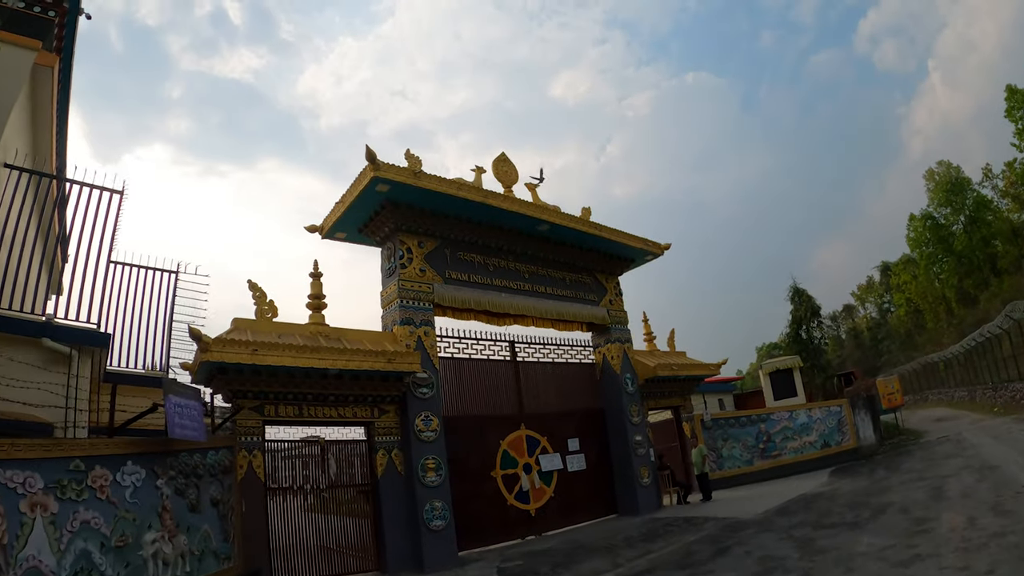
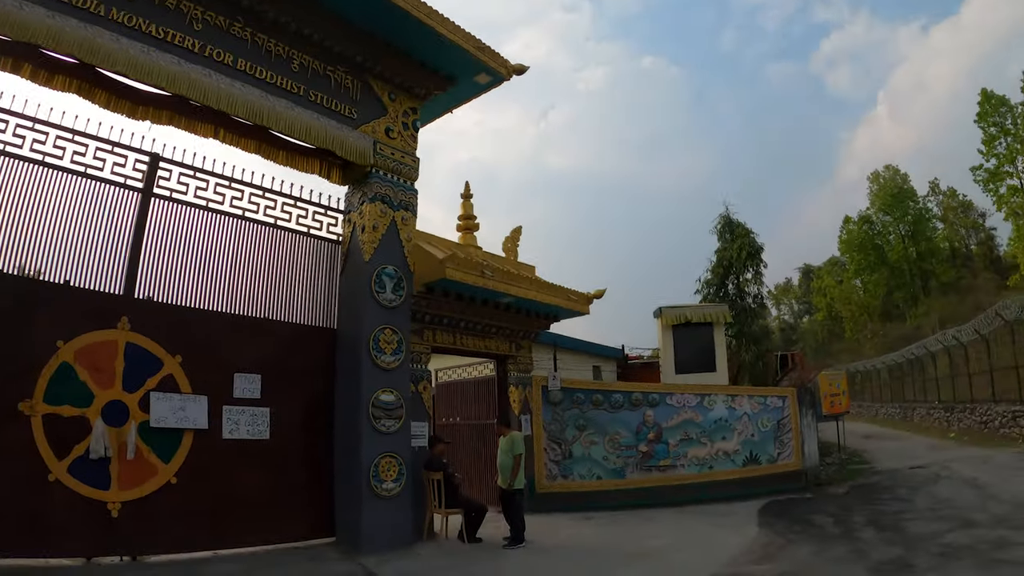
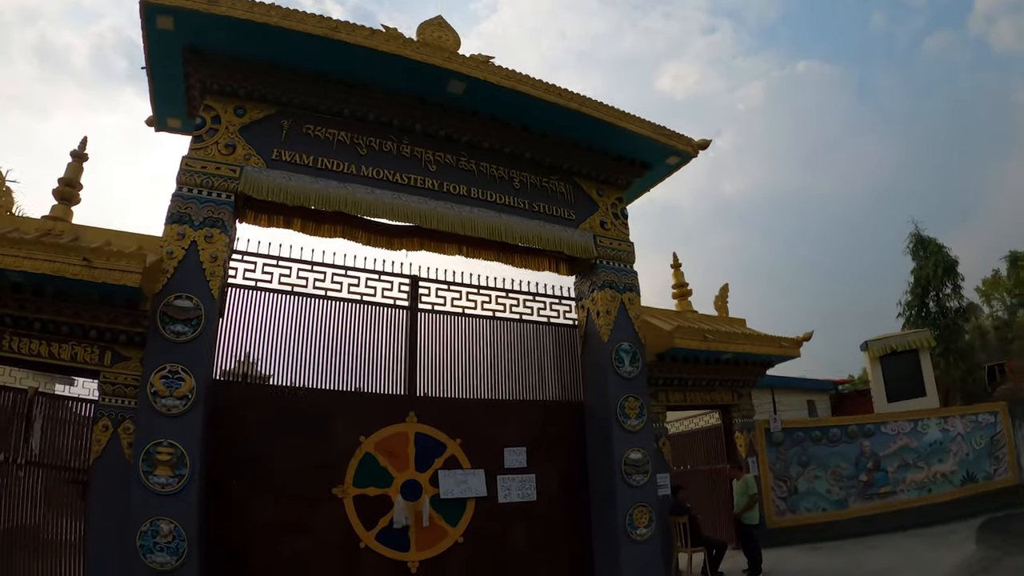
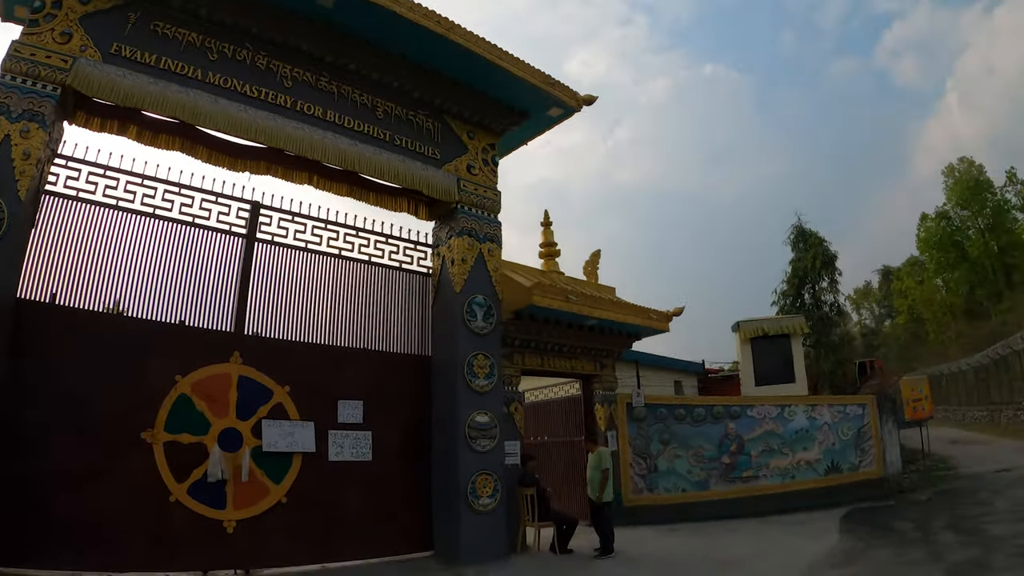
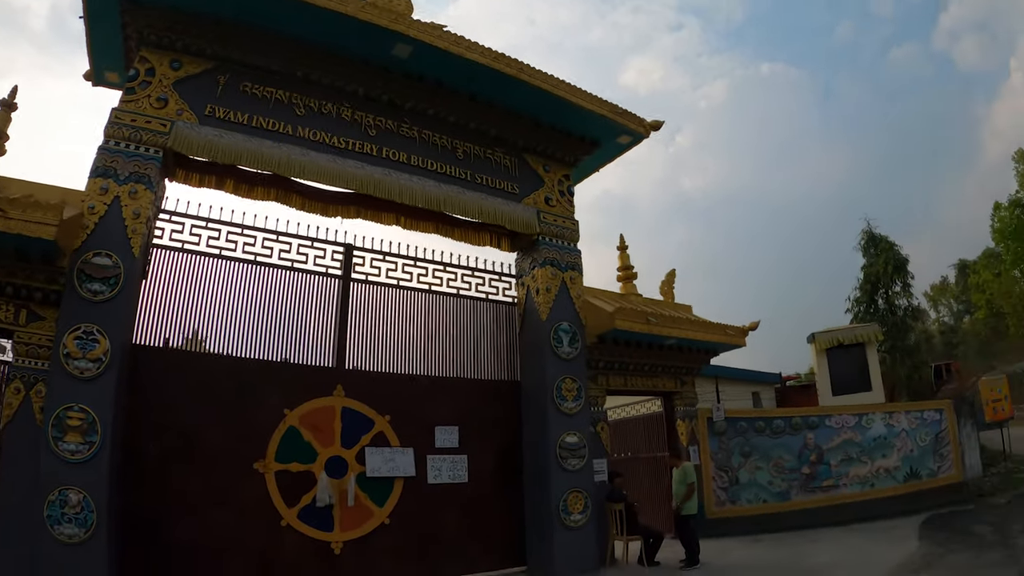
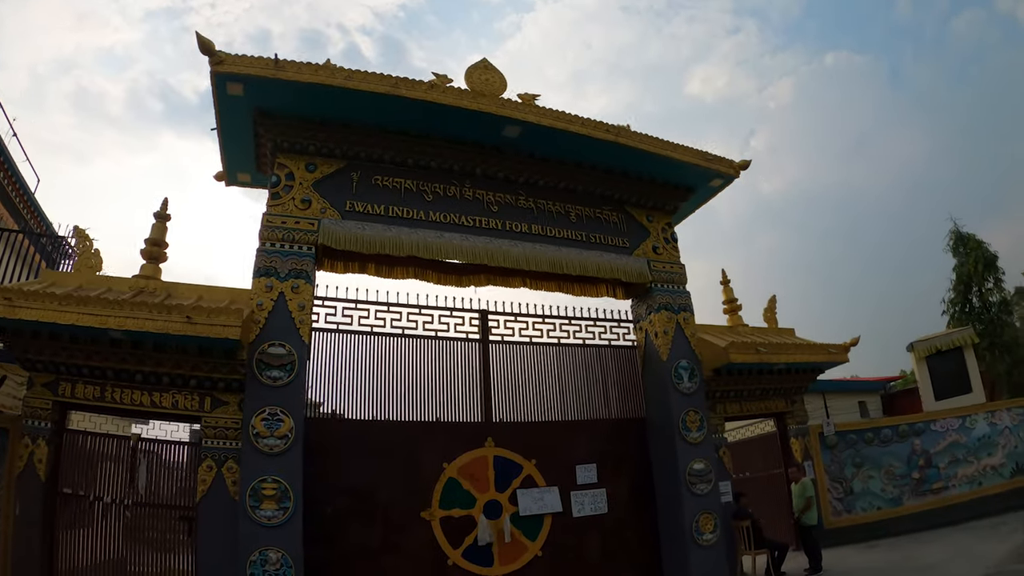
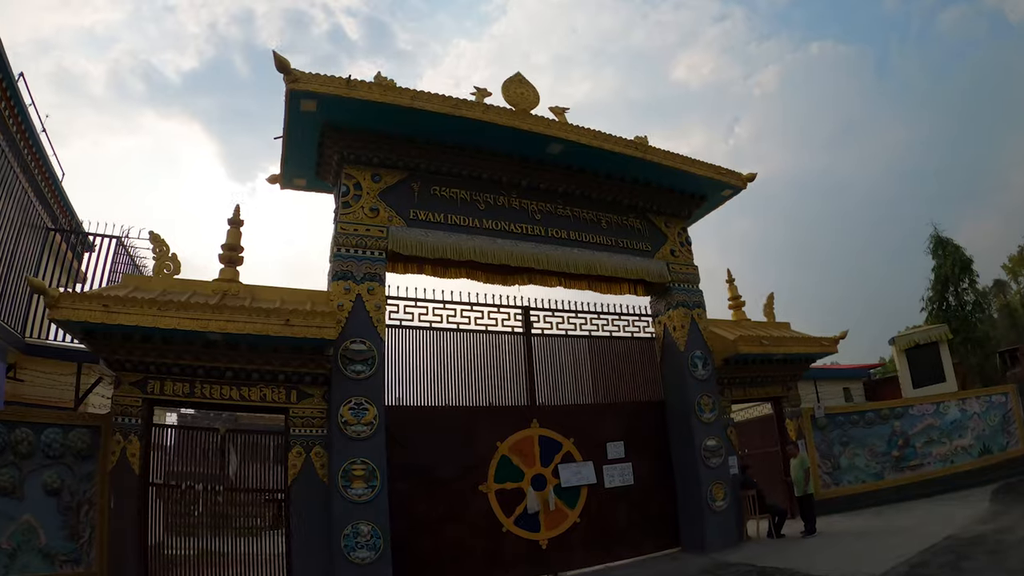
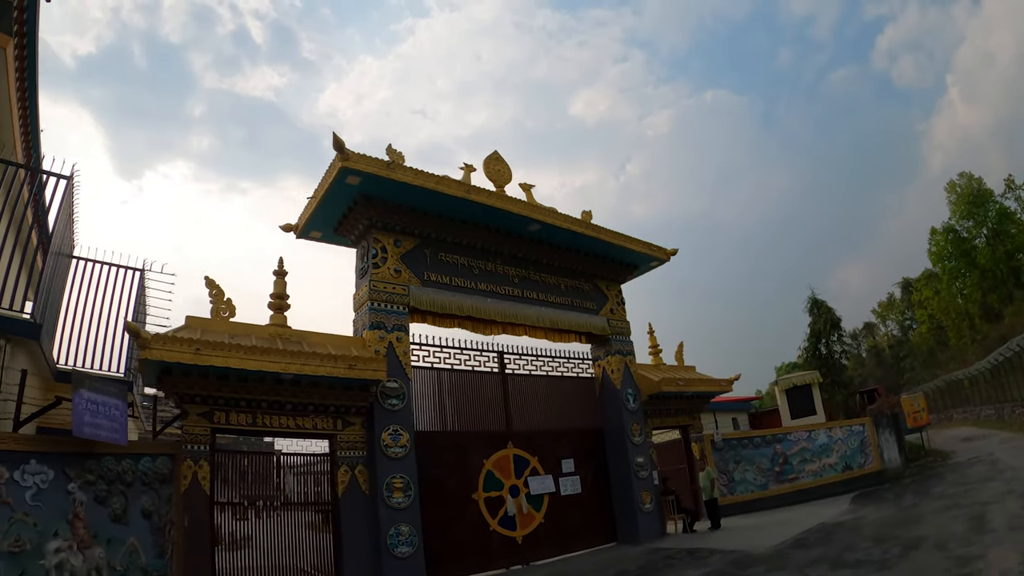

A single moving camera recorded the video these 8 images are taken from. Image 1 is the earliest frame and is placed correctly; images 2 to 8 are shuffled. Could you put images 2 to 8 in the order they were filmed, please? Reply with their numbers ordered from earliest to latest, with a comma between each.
8, 7, 6, 3, 5, 4, 2
